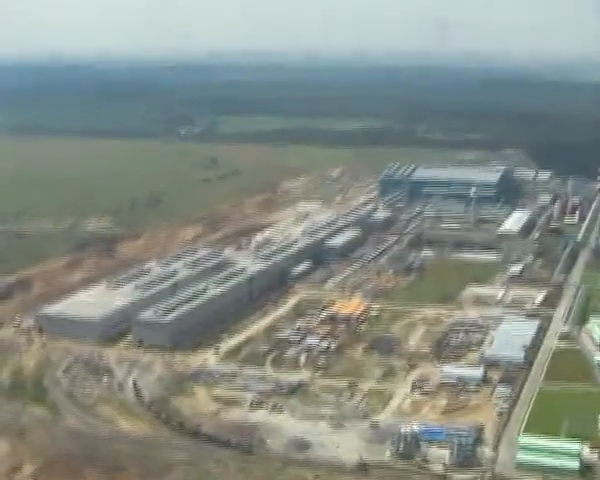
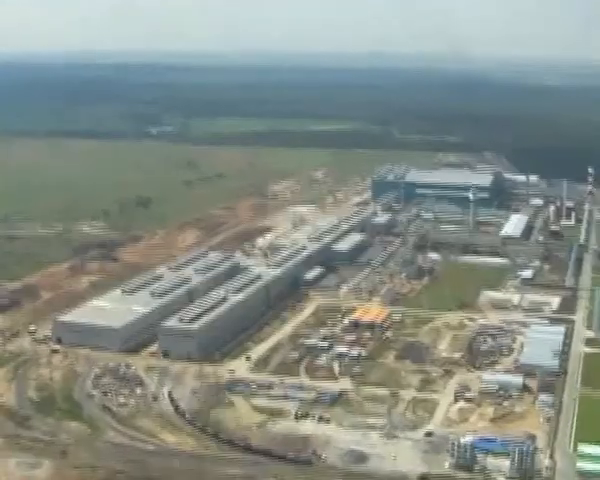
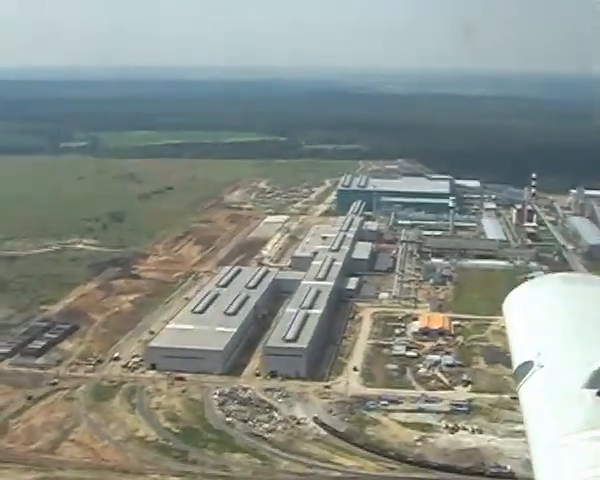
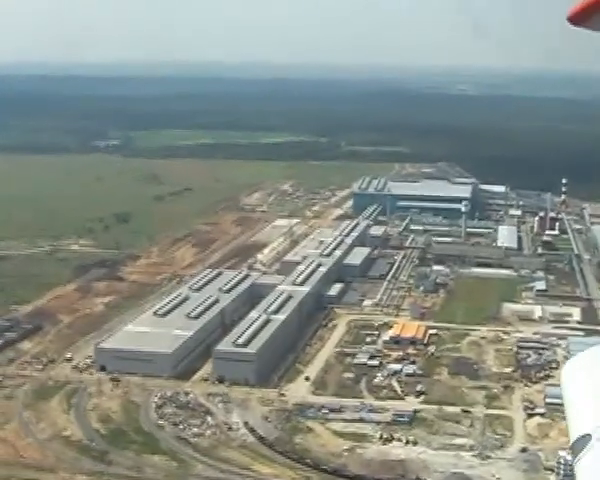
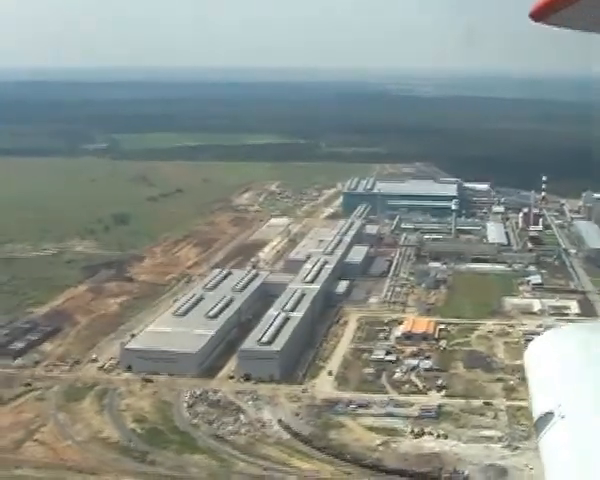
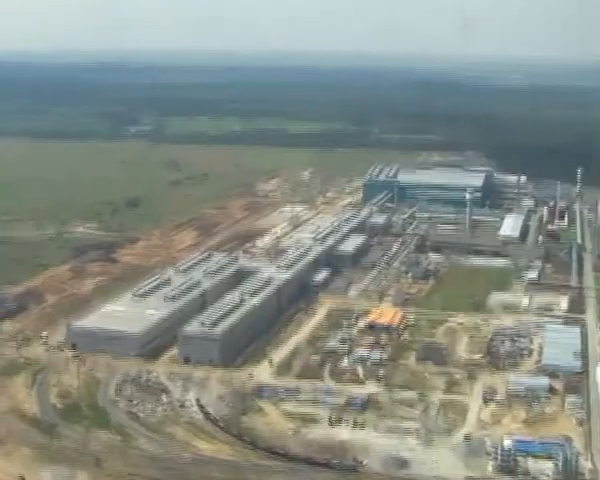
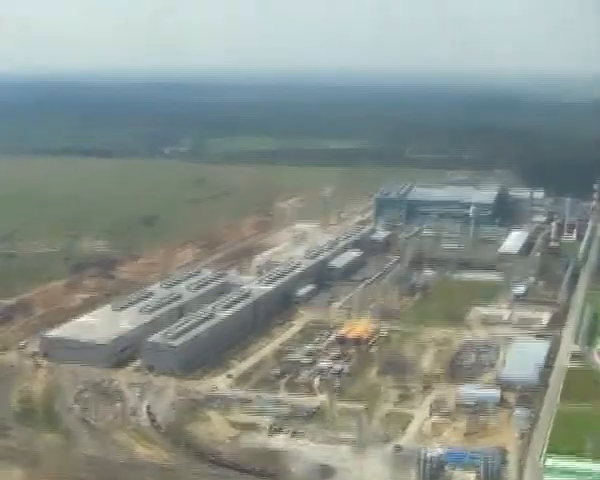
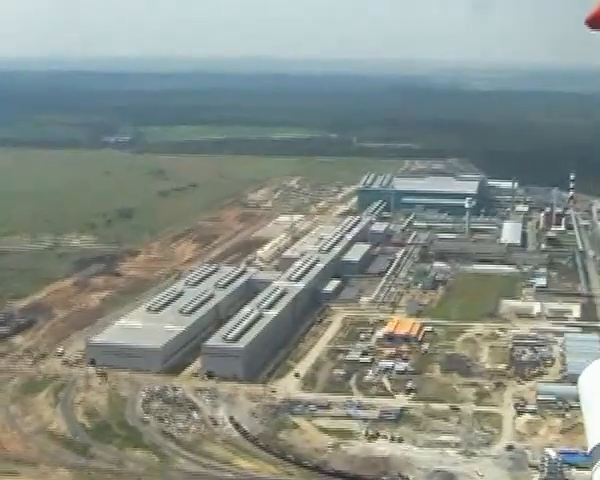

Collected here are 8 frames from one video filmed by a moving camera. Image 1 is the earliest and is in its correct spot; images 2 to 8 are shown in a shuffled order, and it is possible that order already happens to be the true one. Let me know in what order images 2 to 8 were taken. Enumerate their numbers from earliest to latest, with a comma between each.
7, 2, 6, 8, 4, 5, 3
